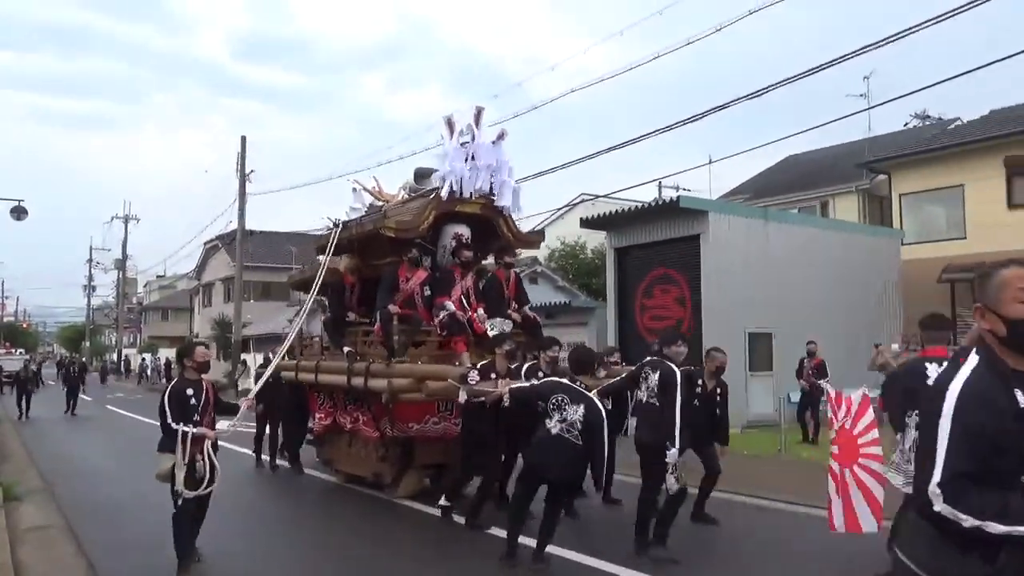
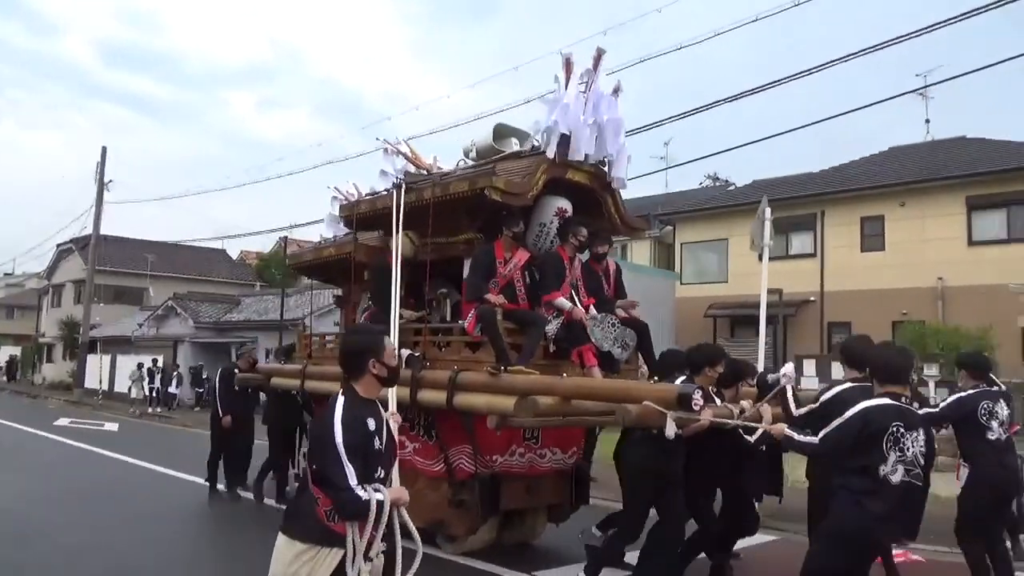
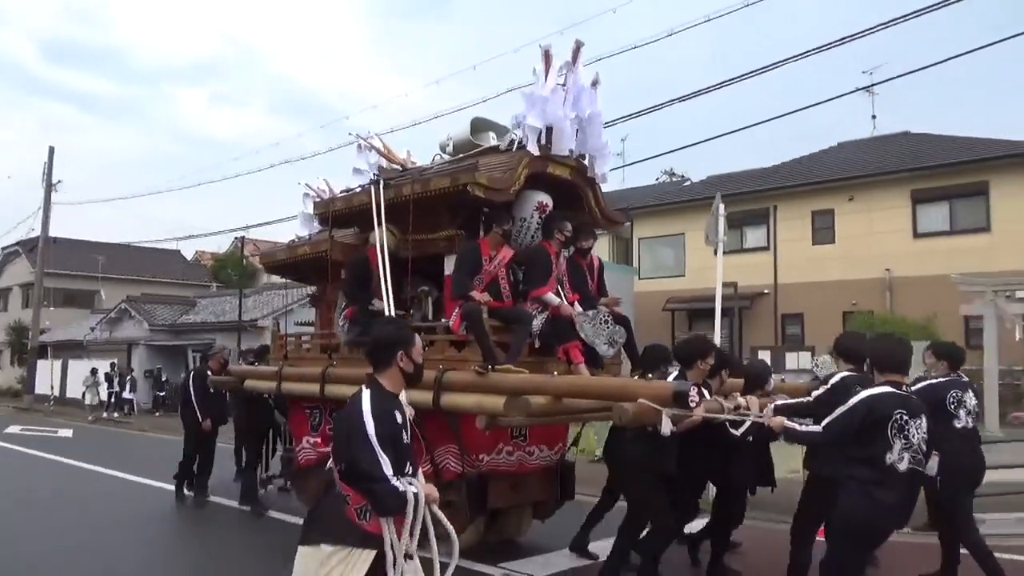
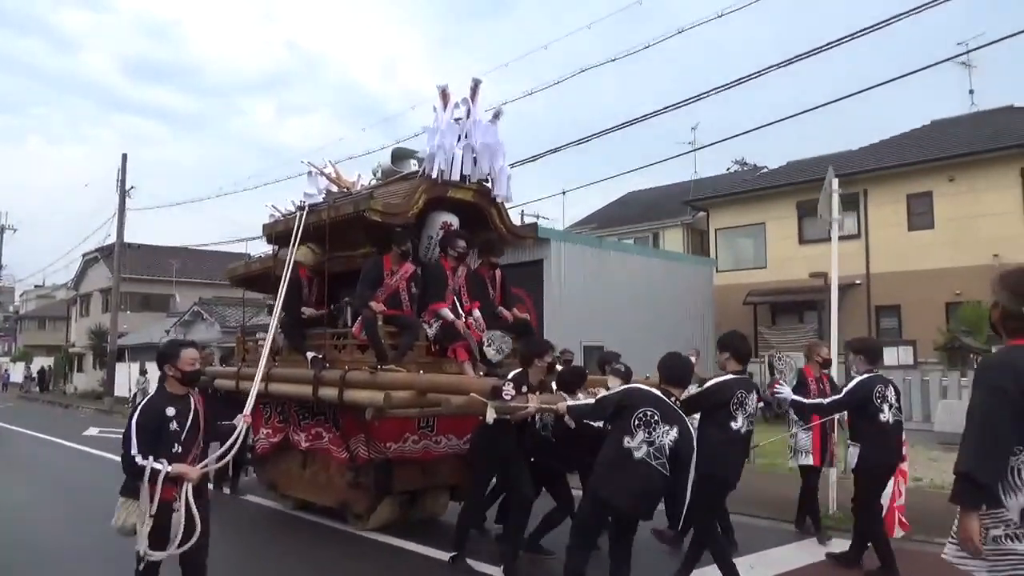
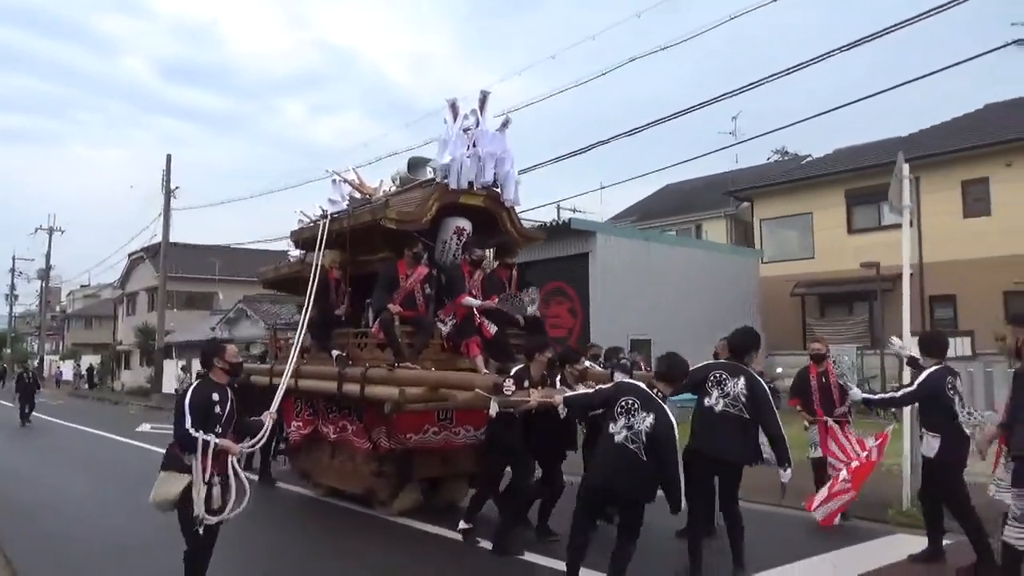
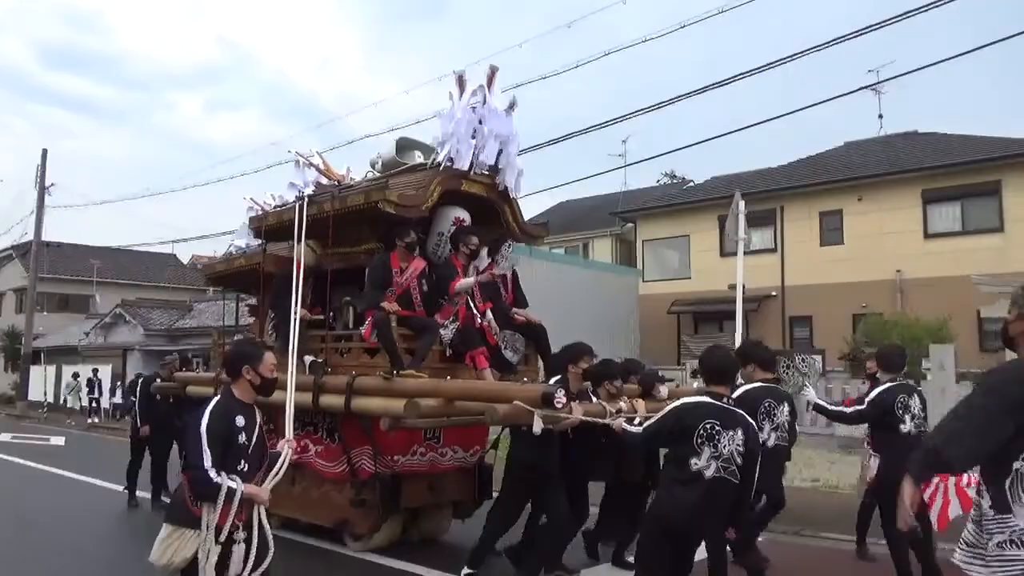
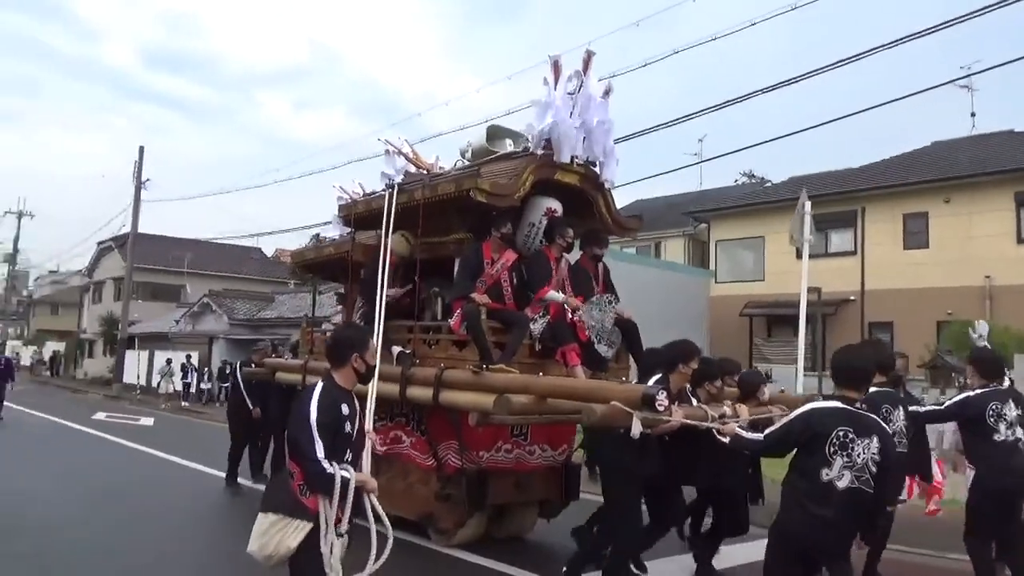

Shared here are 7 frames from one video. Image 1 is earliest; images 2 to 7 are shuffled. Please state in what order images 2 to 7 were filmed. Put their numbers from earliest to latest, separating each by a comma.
5, 4, 6, 7, 2, 3
